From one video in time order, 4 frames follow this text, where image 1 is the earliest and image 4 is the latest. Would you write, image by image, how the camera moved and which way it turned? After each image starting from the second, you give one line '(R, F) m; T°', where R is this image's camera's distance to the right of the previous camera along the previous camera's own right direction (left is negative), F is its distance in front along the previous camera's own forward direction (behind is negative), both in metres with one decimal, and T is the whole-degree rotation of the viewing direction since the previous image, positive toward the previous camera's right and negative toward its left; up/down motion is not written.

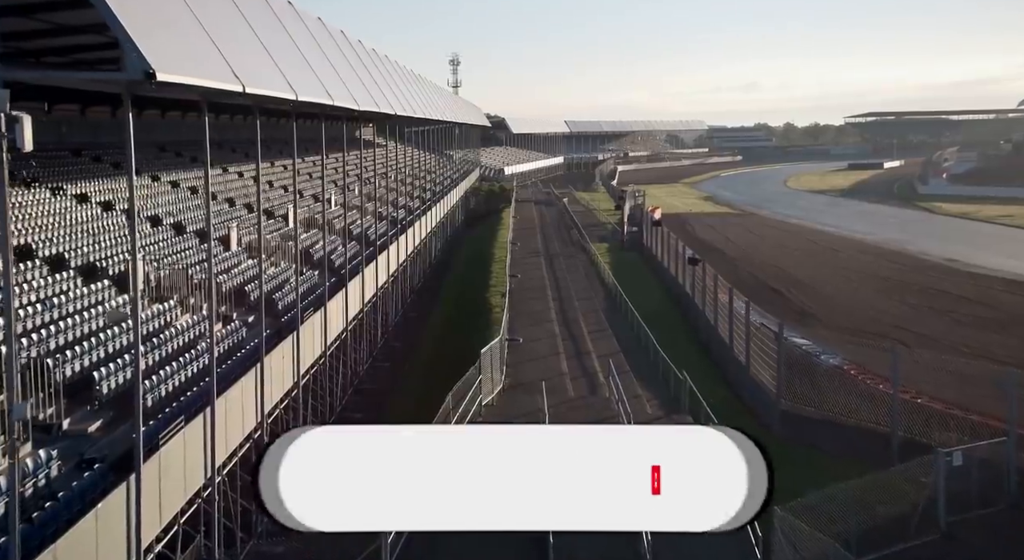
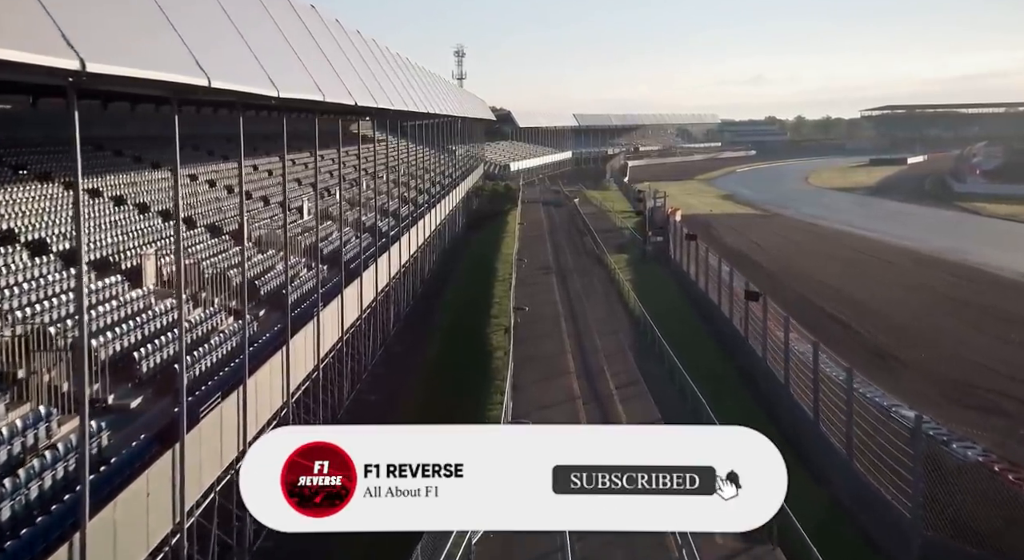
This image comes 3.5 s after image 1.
(0.0, +1.6) m; 0°
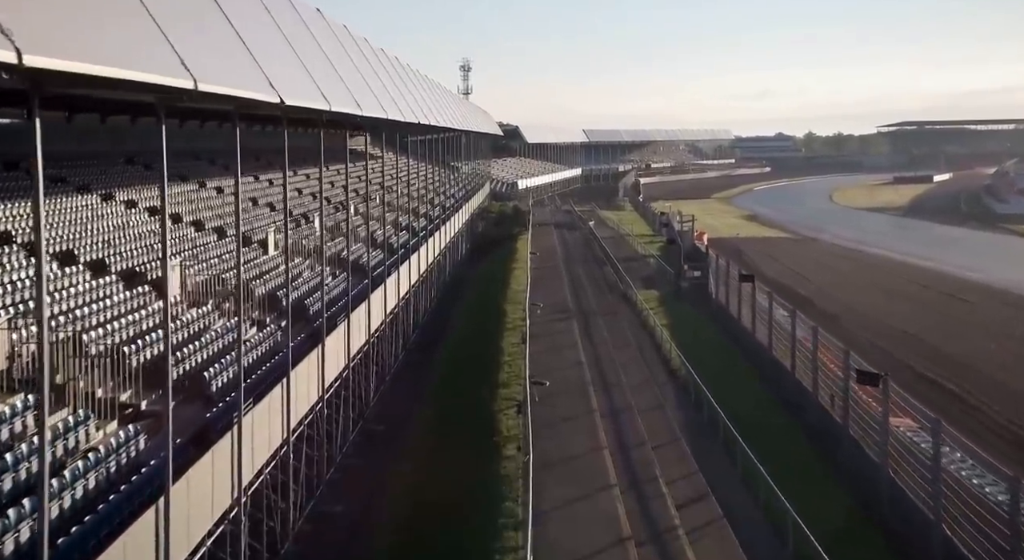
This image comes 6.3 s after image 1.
(0.0, +1.6) m; 0°
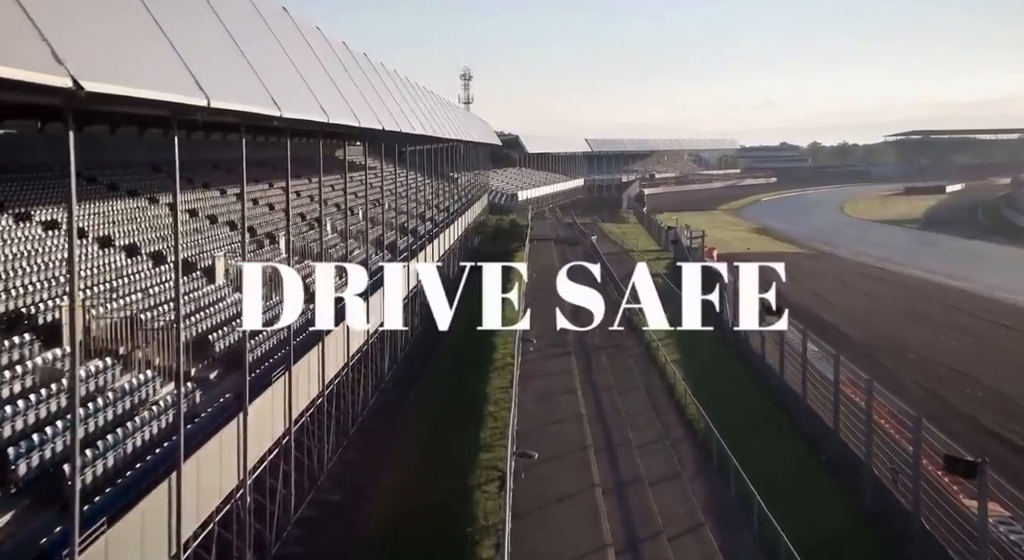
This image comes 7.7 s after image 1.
(+0.1, +1.0) m; 0°
